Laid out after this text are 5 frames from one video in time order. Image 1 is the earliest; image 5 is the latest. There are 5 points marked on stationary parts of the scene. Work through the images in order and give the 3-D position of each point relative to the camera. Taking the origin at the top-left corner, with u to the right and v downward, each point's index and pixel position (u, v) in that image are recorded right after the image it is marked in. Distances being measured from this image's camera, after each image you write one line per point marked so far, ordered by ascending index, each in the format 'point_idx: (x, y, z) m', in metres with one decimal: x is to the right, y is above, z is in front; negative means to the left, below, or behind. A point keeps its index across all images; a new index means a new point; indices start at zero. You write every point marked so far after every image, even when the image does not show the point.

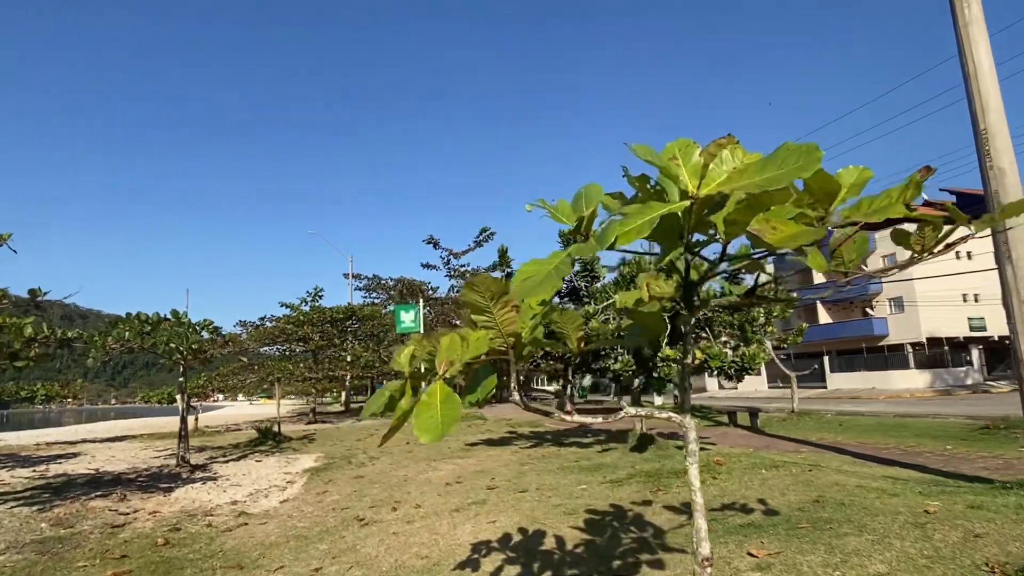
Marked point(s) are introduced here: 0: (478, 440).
0: (-0.8, -3.5, +13.8) m
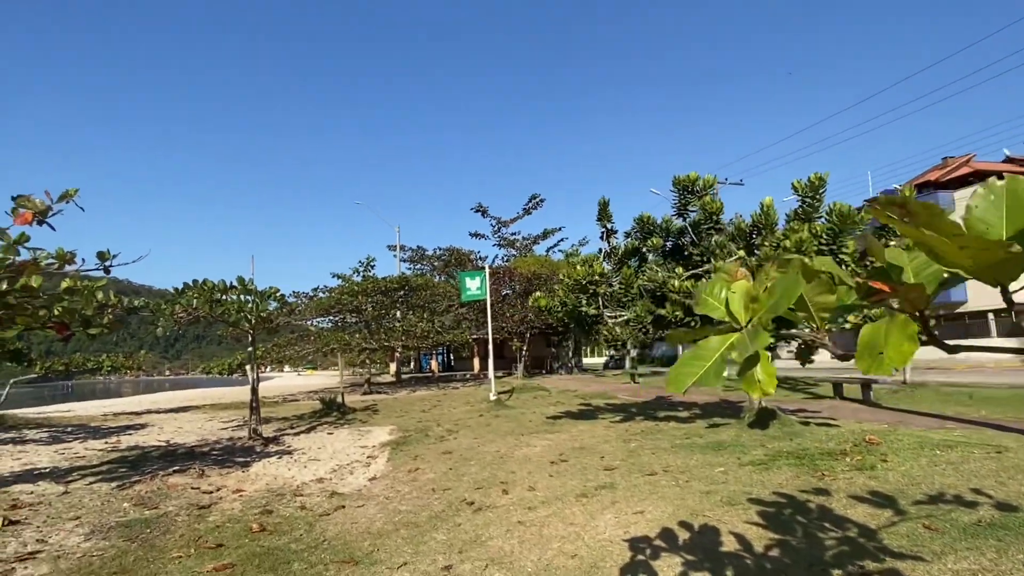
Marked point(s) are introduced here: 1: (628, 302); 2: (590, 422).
0: (+1.0, -2.7, +12.9) m
1: (+1.7, -0.2, +8.5) m
2: (+1.4, -2.5, +10.9) m
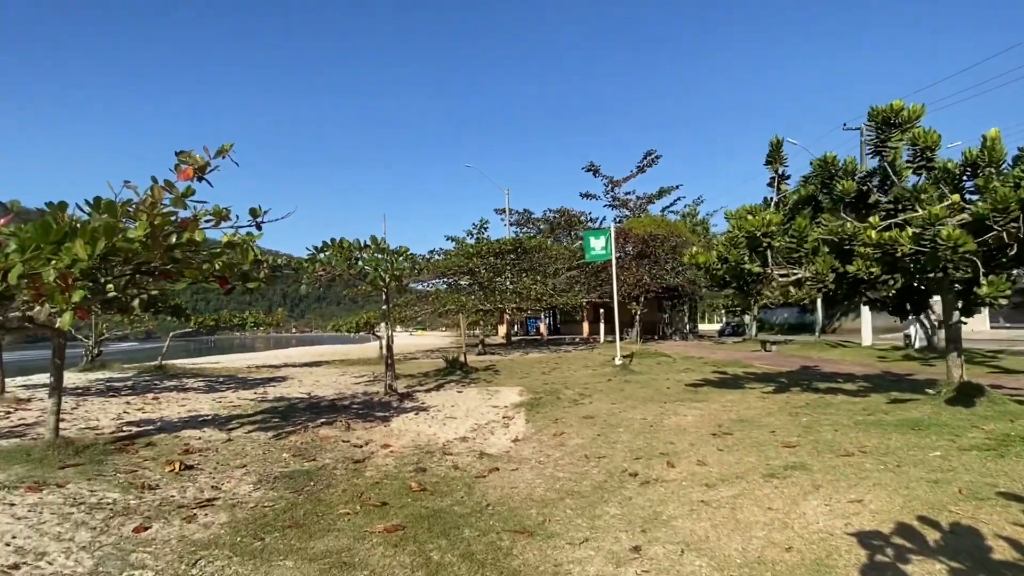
0: (+3.7, -1.9, +12.1) m
1: (+3.6, +0.4, +7.4) m
2: (+3.8, -1.7, +10.0) m
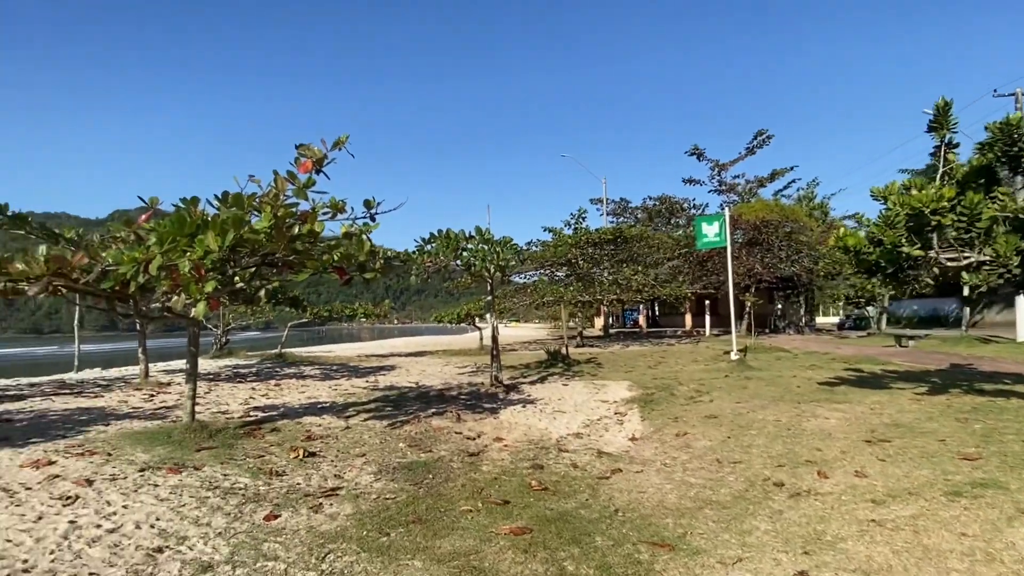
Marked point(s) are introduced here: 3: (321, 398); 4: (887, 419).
0: (+5.8, -1.7, +11.0) m
1: (+5.0, +0.5, +6.4) m
2: (+5.6, -1.5, +8.9) m
3: (-3.3, -1.9, +10.3) m
4: (+4.4, -1.5, +7.1) m
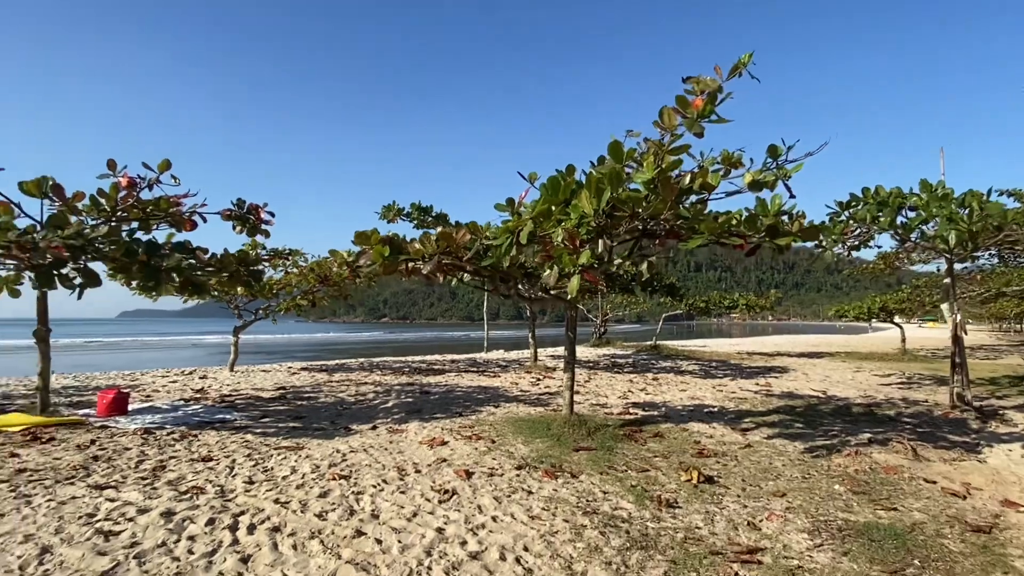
0: (+10.8, -1.4, +4.1) m
1: (+7.4, +0.8, +0.8) m
2: (+9.4, -1.3, +2.5) m
3: (+2.9, -1.7, +8.8) m
4: (+7.4, -1.3, +1.7) m
